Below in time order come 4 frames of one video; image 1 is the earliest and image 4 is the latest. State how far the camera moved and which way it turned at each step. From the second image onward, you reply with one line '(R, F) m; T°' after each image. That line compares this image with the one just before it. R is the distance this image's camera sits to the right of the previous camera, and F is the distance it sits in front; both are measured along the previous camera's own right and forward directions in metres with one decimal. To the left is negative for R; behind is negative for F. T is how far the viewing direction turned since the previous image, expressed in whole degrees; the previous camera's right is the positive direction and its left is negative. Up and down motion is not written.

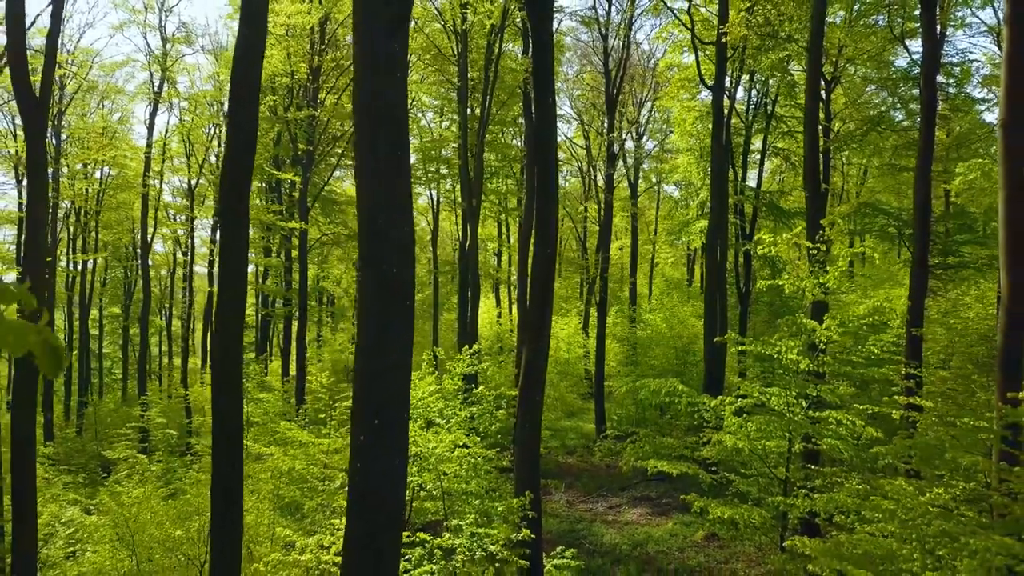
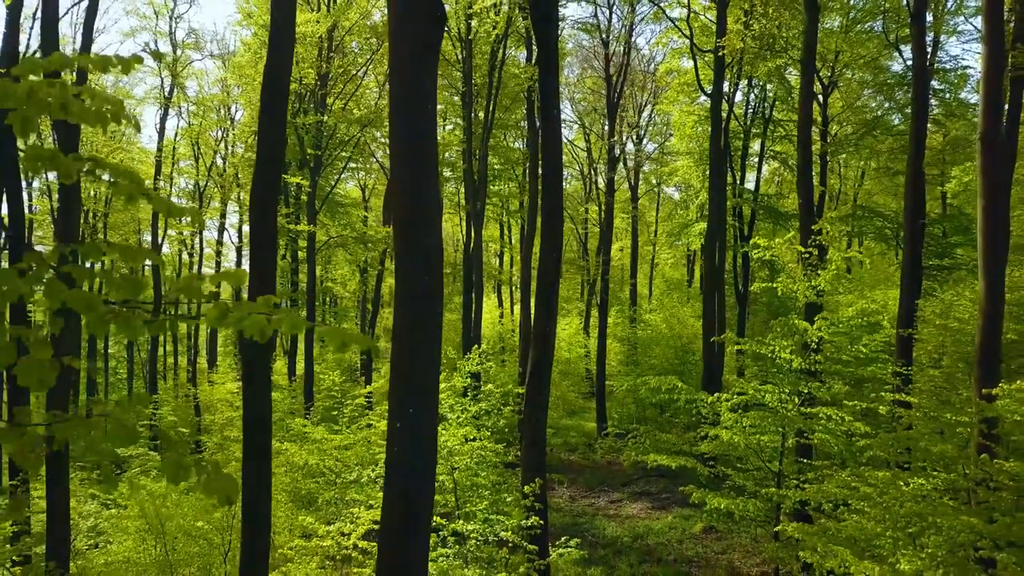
(-0.1, -0.4) m; 0°
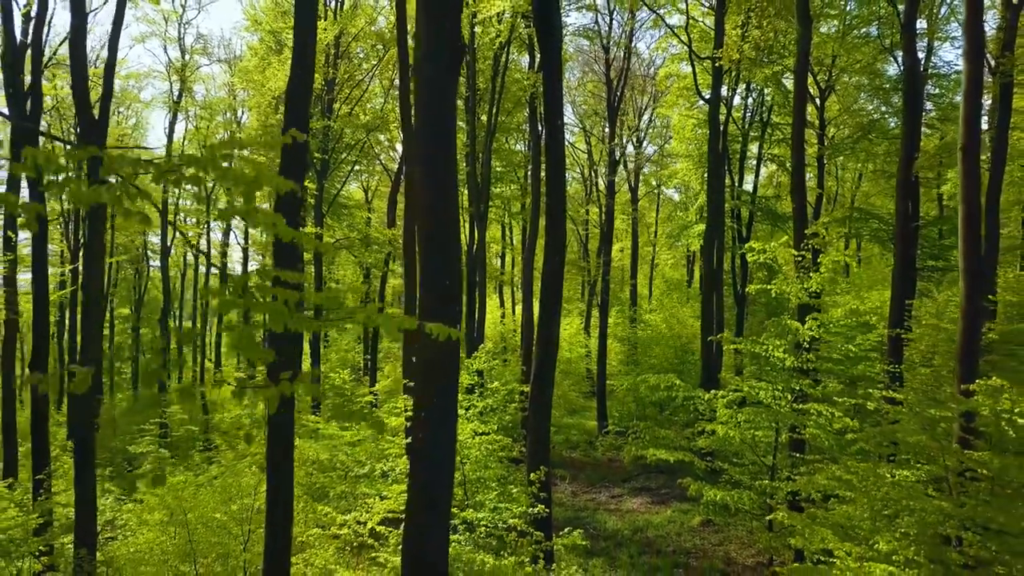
(-0.1, -0.3) m; 0°
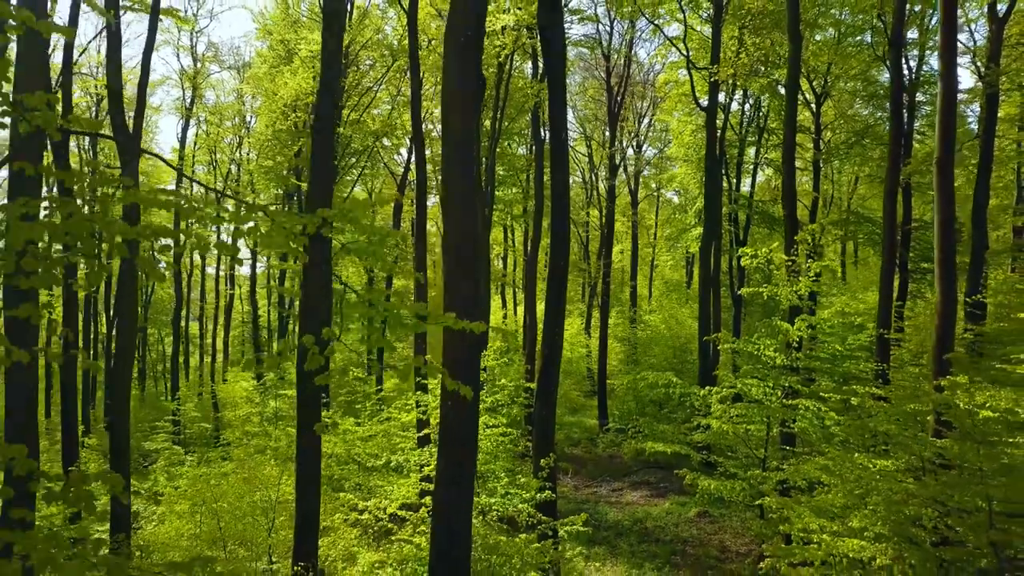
(-0.1, -0.5) m; 0°
